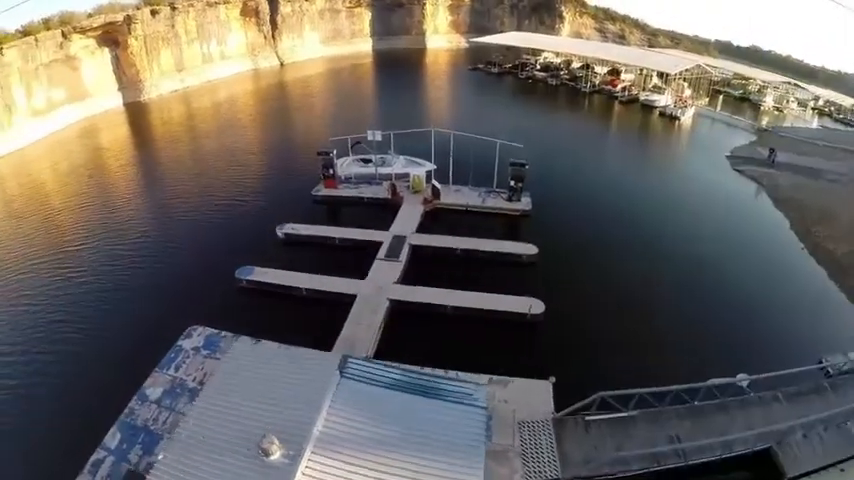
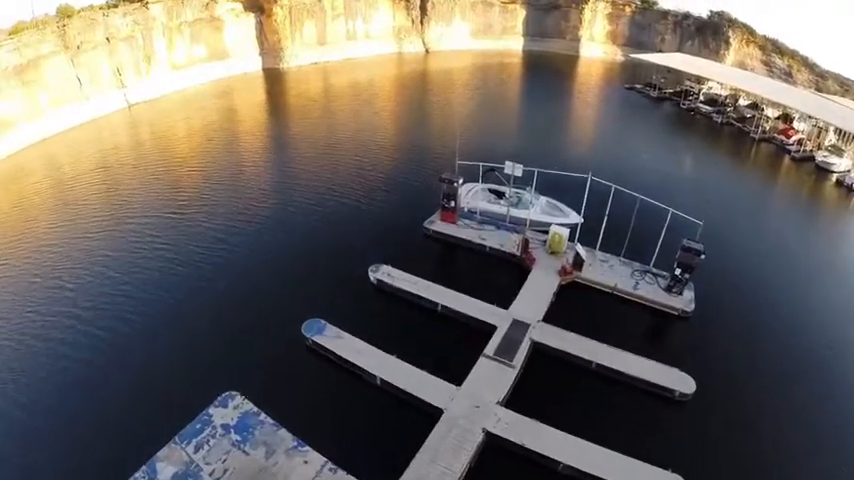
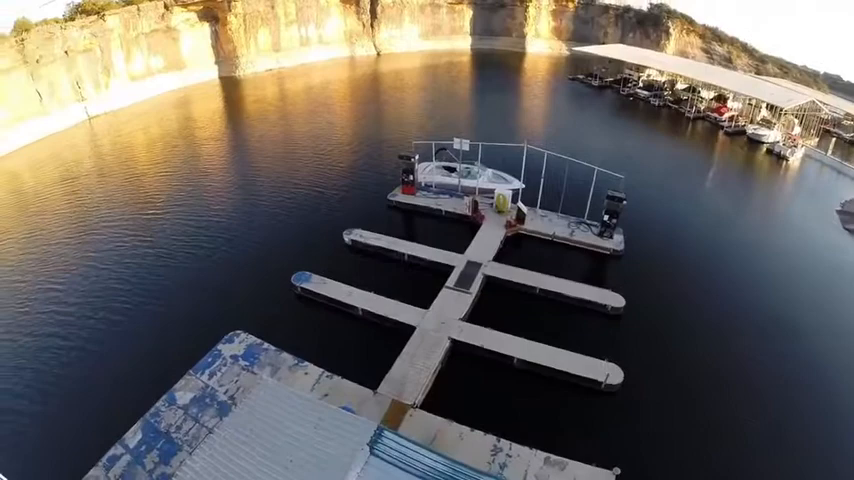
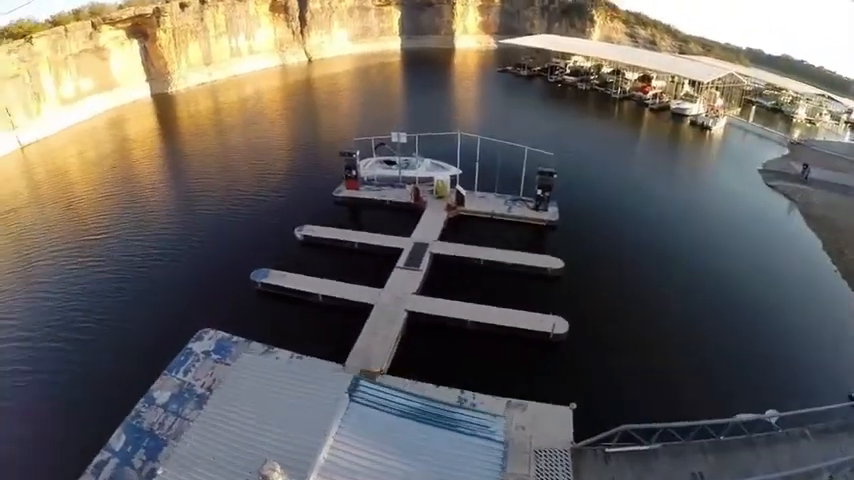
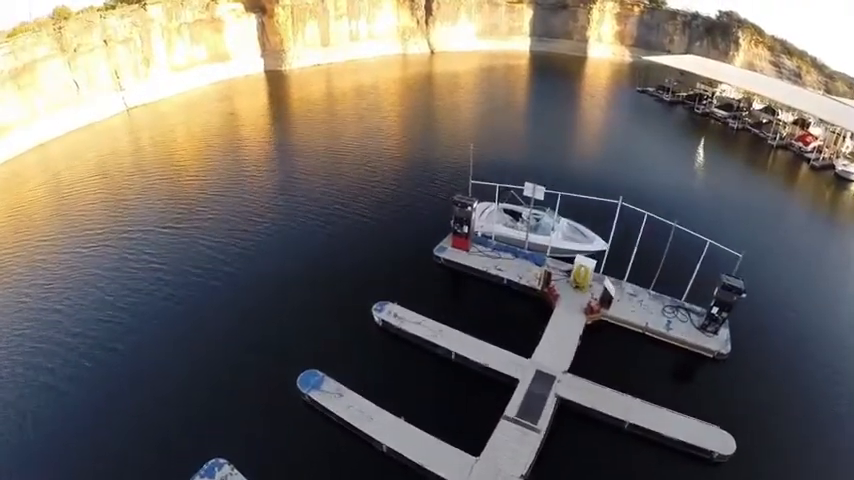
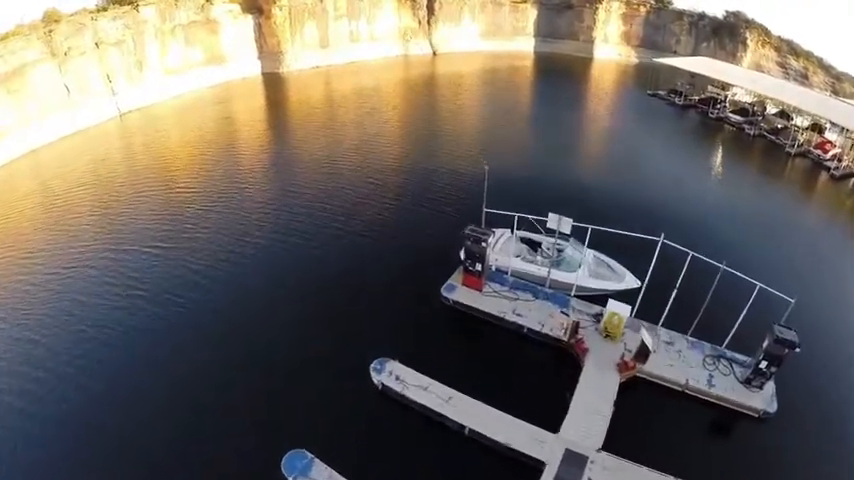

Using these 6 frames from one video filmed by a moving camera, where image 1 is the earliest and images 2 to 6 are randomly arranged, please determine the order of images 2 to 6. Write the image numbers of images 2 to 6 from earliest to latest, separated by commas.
4, 3, 2, 5, 6
